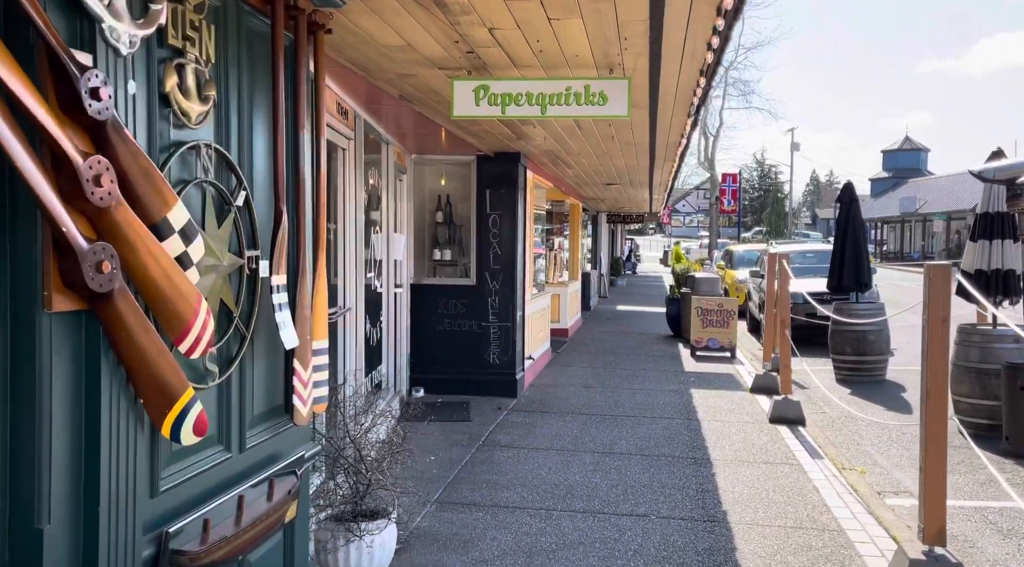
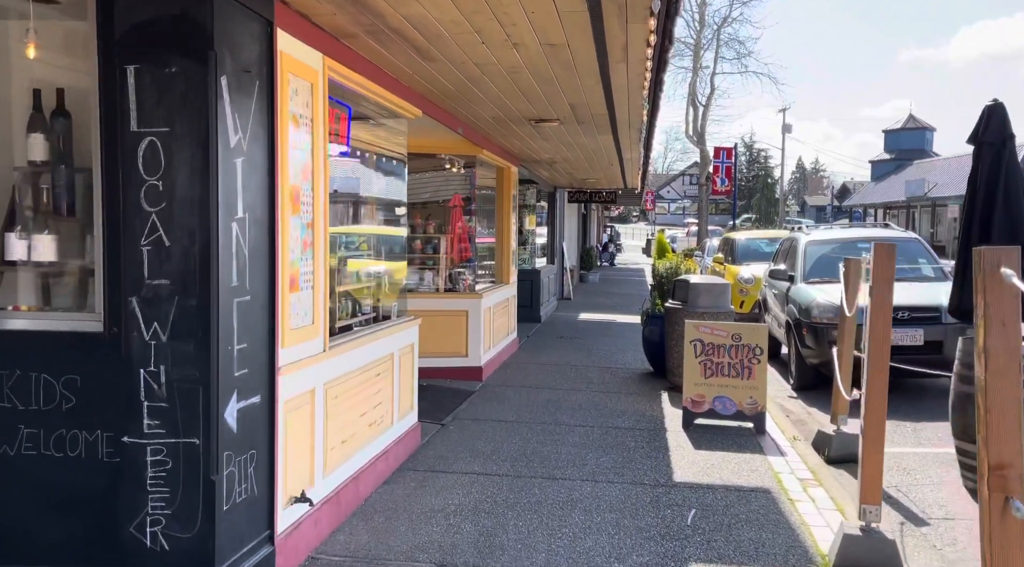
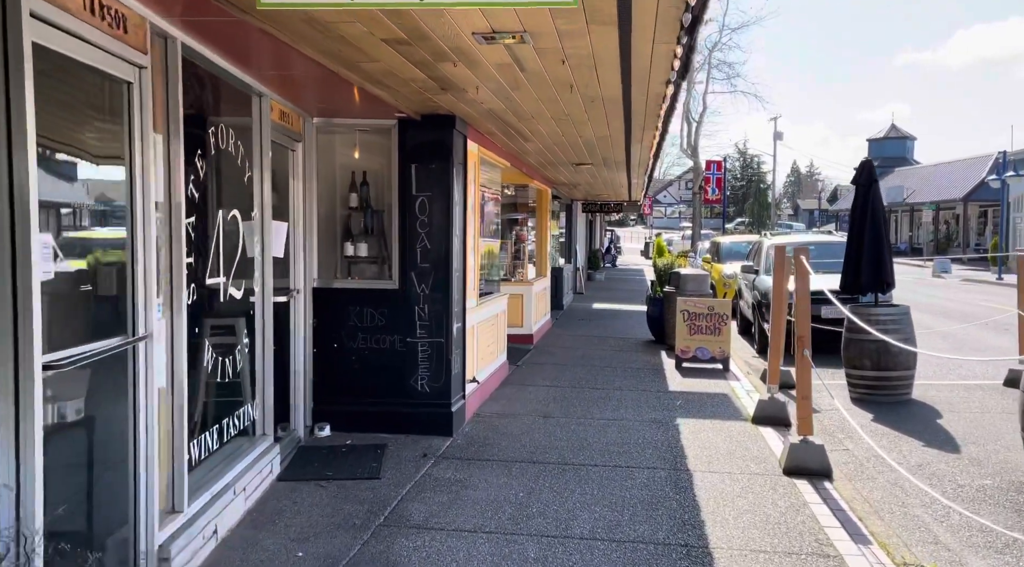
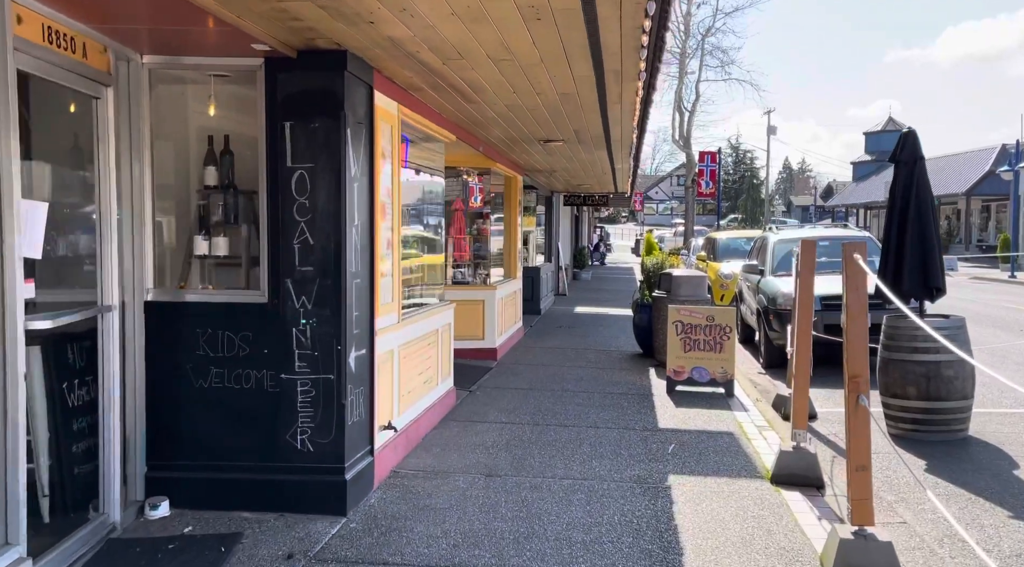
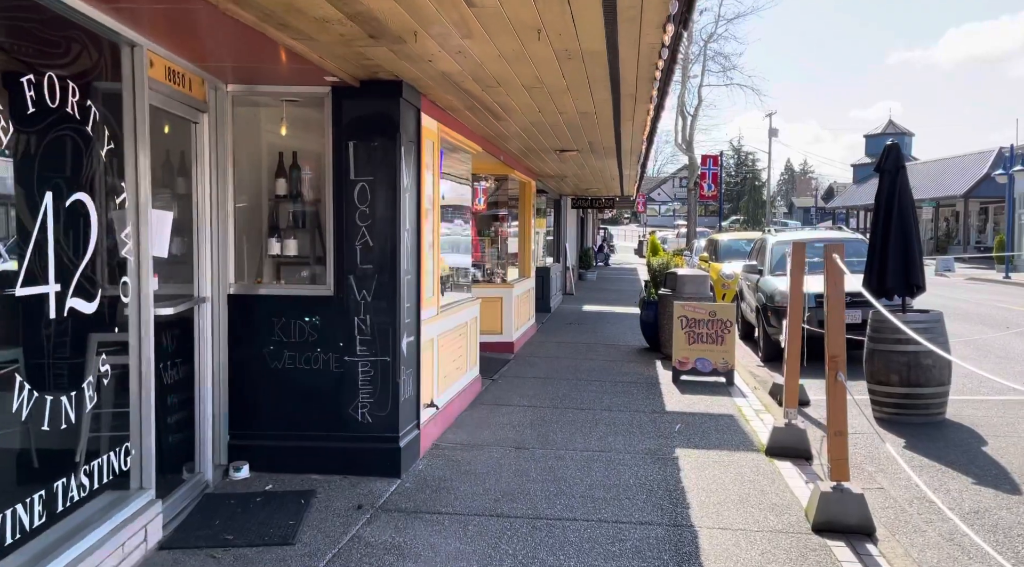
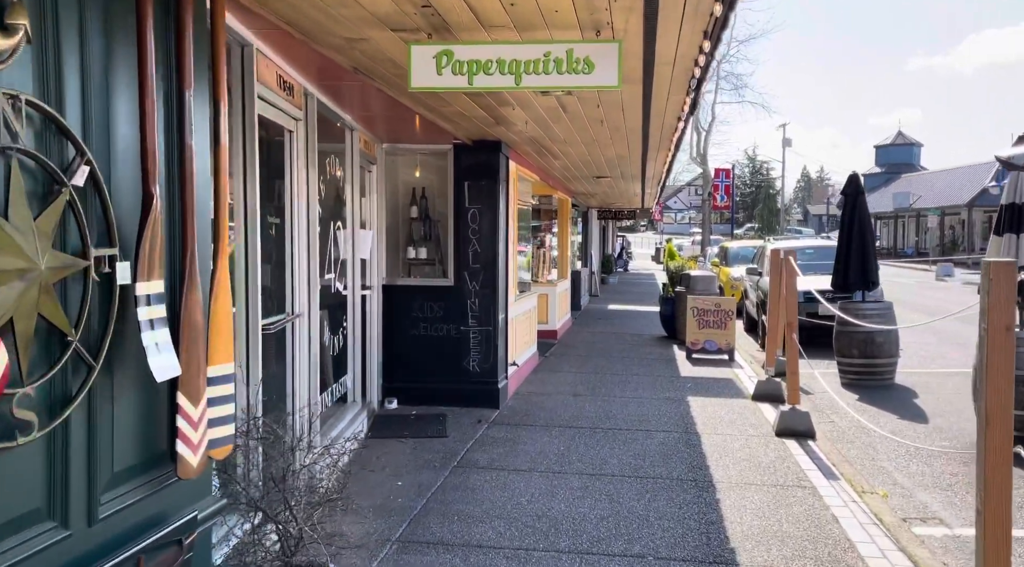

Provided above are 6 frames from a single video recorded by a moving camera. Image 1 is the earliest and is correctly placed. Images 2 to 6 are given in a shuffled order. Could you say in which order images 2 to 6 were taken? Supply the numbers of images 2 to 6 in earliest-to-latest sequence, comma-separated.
6, 3, 5, 4, 2
